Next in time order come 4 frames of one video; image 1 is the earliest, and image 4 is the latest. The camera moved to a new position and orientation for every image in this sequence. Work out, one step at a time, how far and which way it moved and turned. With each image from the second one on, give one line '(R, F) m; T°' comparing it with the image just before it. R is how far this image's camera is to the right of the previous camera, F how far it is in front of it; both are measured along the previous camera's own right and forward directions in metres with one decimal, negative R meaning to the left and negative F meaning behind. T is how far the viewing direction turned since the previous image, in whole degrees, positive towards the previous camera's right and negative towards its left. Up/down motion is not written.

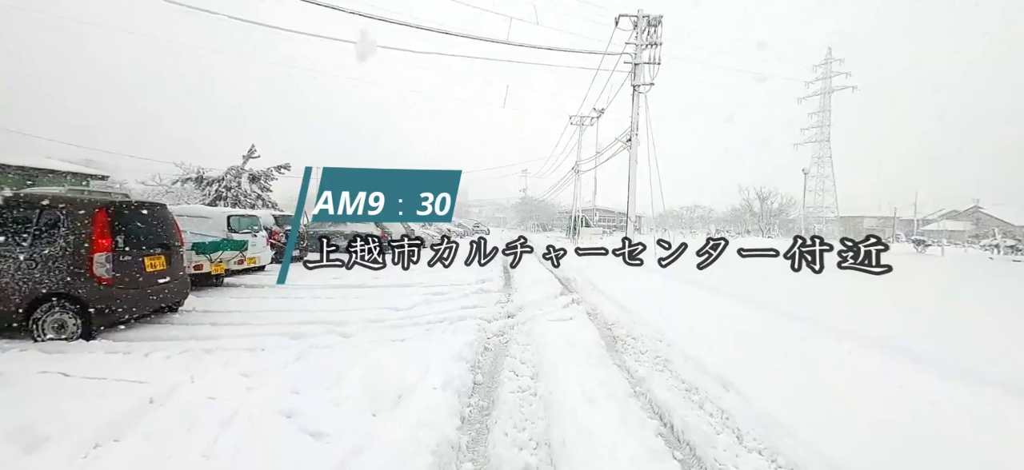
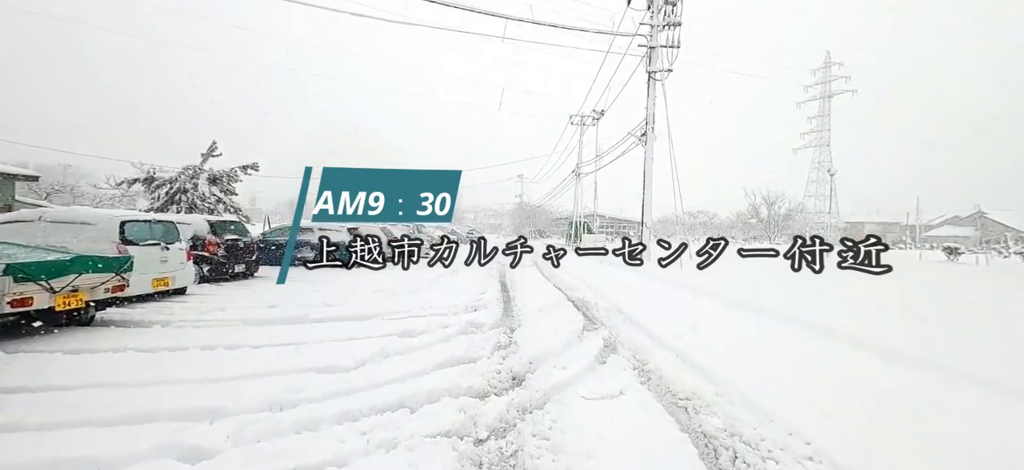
(-0.1, +1.9) m; +1°
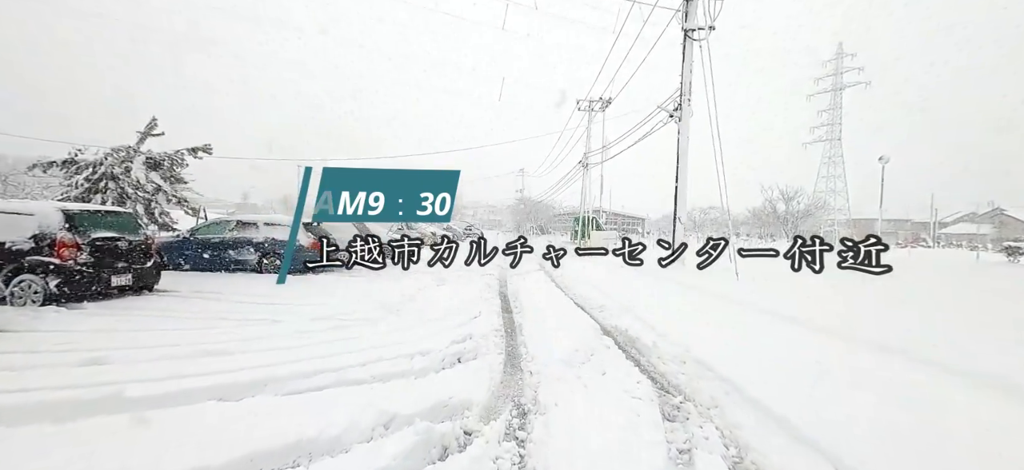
(-0.1, +2.4) m; 0°
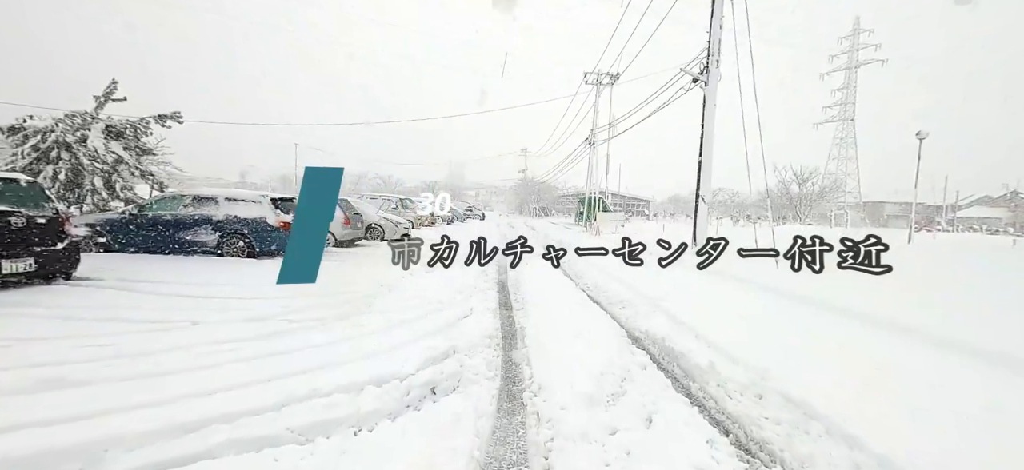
(0.0, +1.2) m; 0°
